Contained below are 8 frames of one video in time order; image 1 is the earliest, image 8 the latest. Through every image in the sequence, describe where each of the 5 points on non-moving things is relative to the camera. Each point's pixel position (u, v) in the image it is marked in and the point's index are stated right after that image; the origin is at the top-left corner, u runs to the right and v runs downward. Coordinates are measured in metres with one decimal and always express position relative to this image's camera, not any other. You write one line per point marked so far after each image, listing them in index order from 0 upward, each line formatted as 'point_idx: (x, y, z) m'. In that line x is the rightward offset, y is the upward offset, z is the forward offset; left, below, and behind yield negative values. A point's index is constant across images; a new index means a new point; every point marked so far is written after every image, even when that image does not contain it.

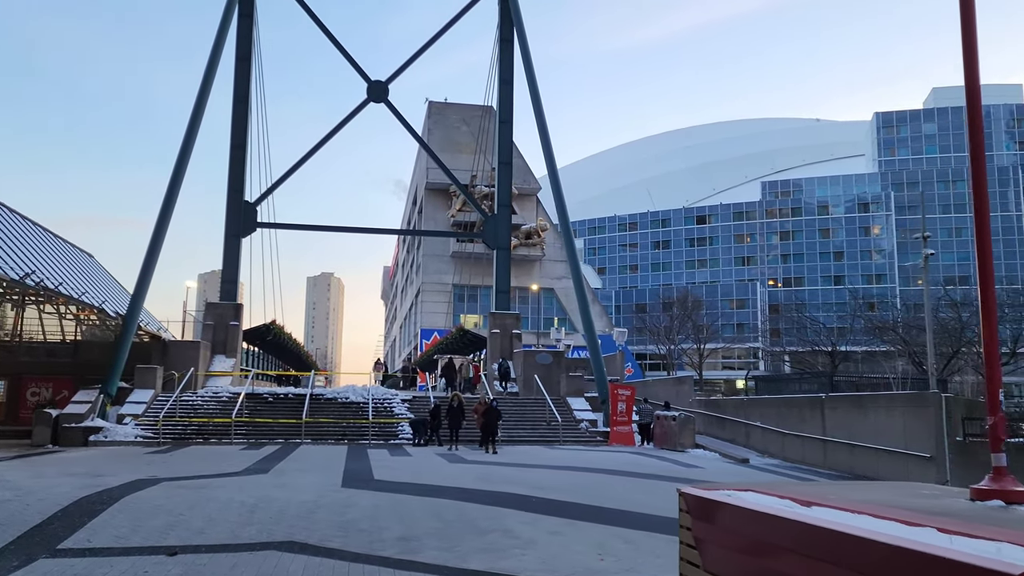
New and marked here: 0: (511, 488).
0: (0.0, -2.9, +12.2) m
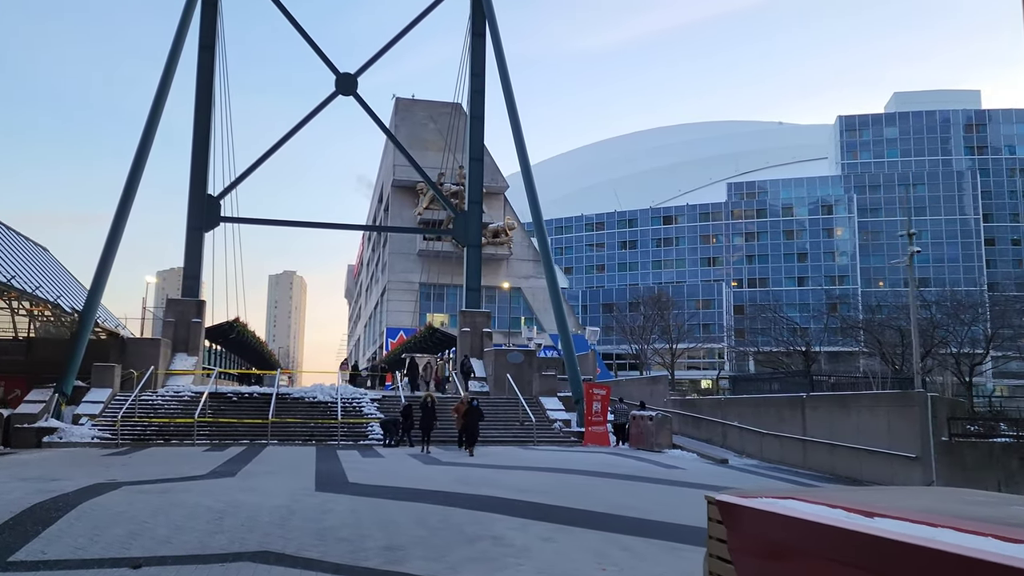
0: (-0.3, -2.9, +11.7) m
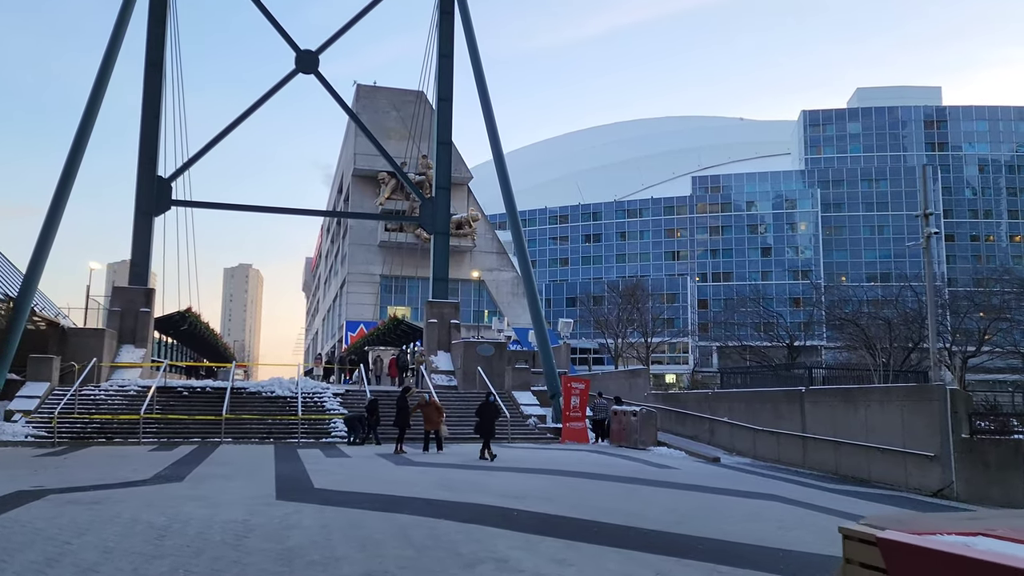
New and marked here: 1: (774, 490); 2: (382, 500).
0: (-0.4, -2.6, +10.3) m
1: (+4.0, -3.1, +12.7) m
2: (-1.6, -2.5, +9.9) m
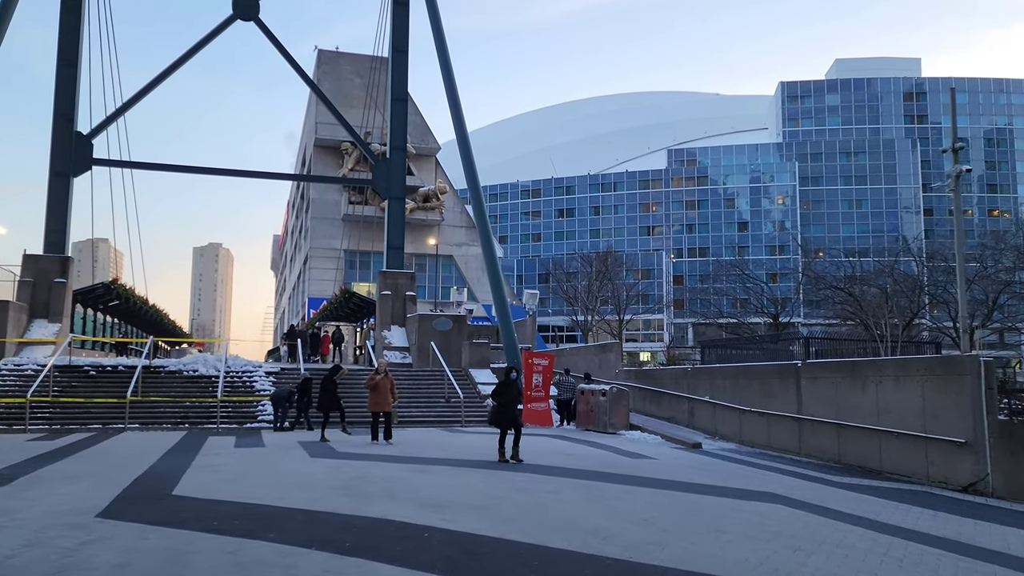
0: (-1.1, -2.0, +7.6) m
1: (+3.2, -2.5, +10.2) m
2: (-2.3, -2.0, +7.2) m
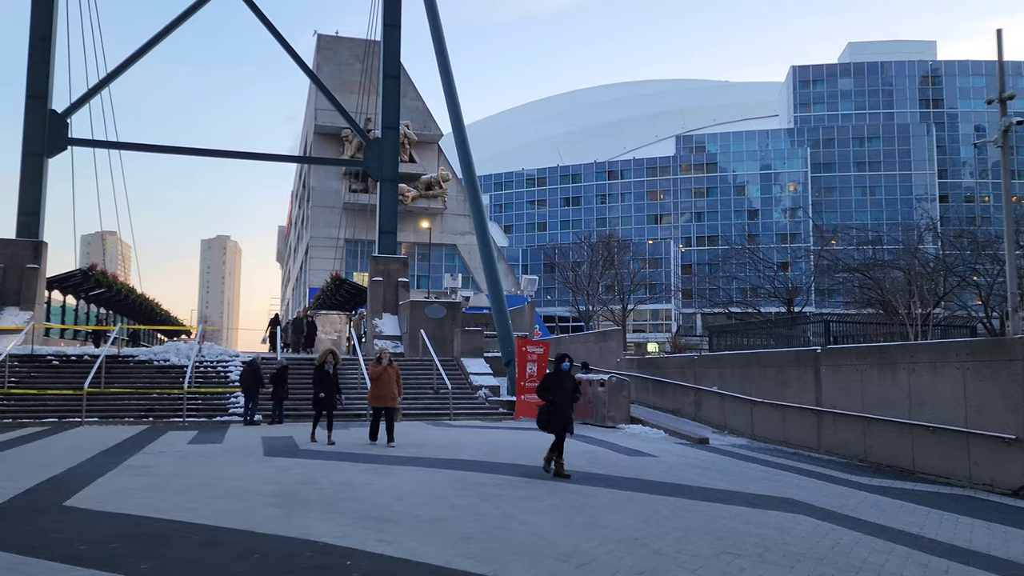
0: (-1.4, -1.7, +6.2) m
1: (+2.9, -2.2, +8.7) m
2: (-2.6, -1.7, +5.8) m
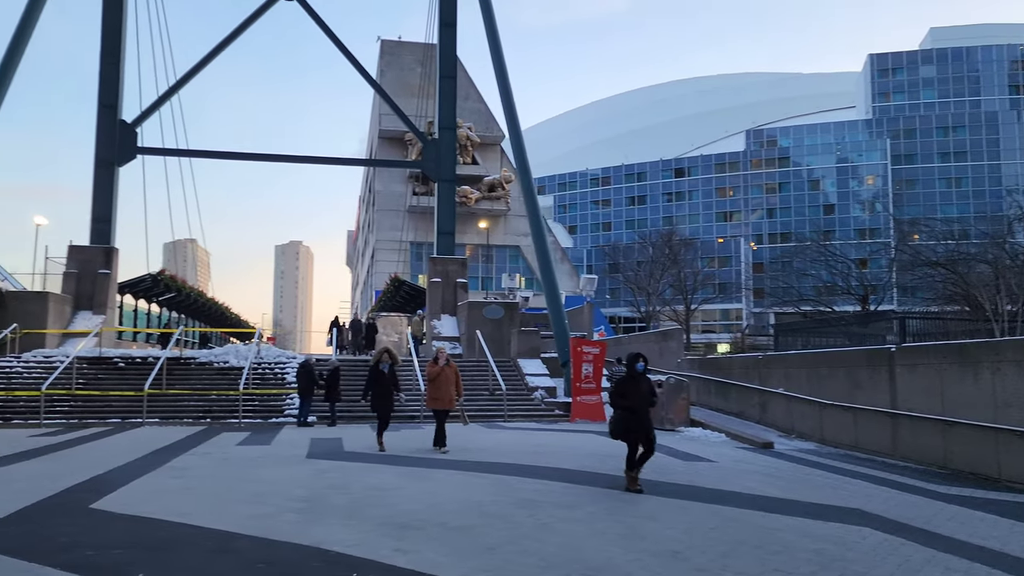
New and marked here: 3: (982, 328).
0: (-1.2, -1.7, +5.9) m
1: (+3.3, -2.1, +8.0) m
2: (-2.5, -1.7, +5.6) m
3: (+8.5, -0.7, +15.0) m
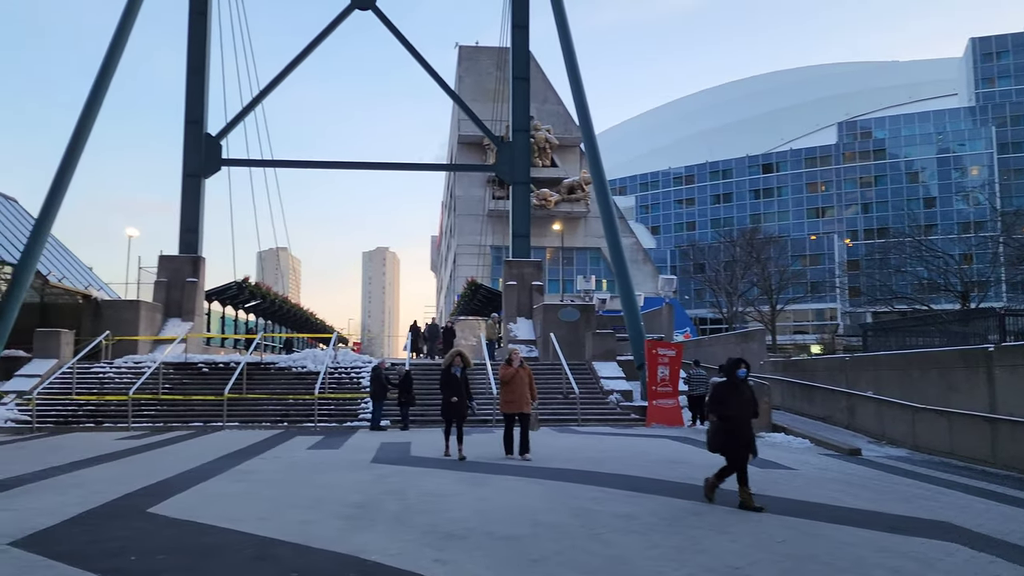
0: (-0.9, -1.7, +5.7) m
1: (+3.9, -2.0, +7.4) m
2: (-2.1, -1.7, +5.6) m
3: (+9.7, -0.6, +13.8) m
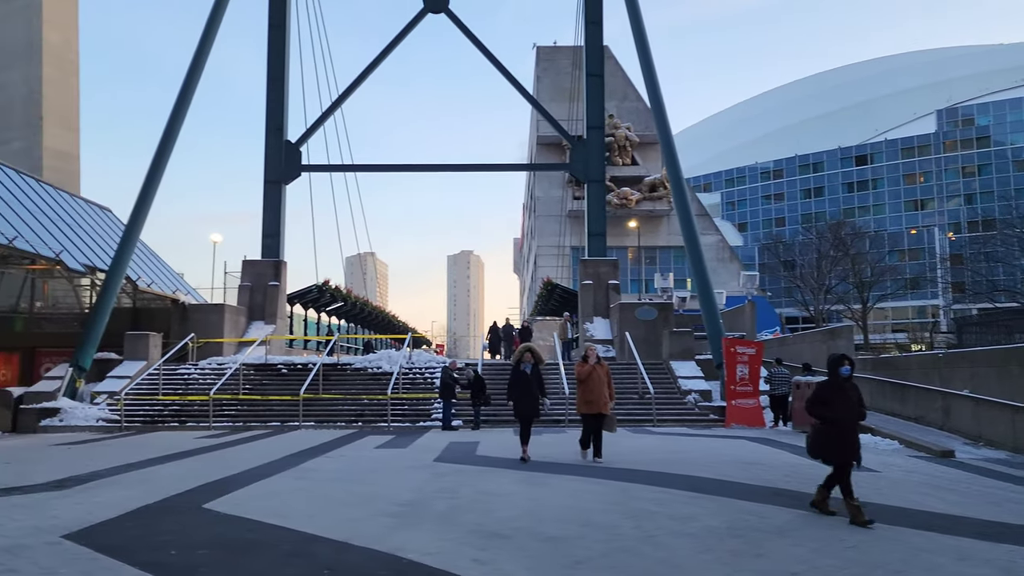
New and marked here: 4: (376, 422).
0: (-0.6, -1.7, +5.5) m
1: (+4.3, -1.9, +6.7) m
2: (-1.8, -1.7, +5.5) m
3: (+10.8, -0.4, +12.5) m
4: (-2.8, -2.8, +17.0) m
